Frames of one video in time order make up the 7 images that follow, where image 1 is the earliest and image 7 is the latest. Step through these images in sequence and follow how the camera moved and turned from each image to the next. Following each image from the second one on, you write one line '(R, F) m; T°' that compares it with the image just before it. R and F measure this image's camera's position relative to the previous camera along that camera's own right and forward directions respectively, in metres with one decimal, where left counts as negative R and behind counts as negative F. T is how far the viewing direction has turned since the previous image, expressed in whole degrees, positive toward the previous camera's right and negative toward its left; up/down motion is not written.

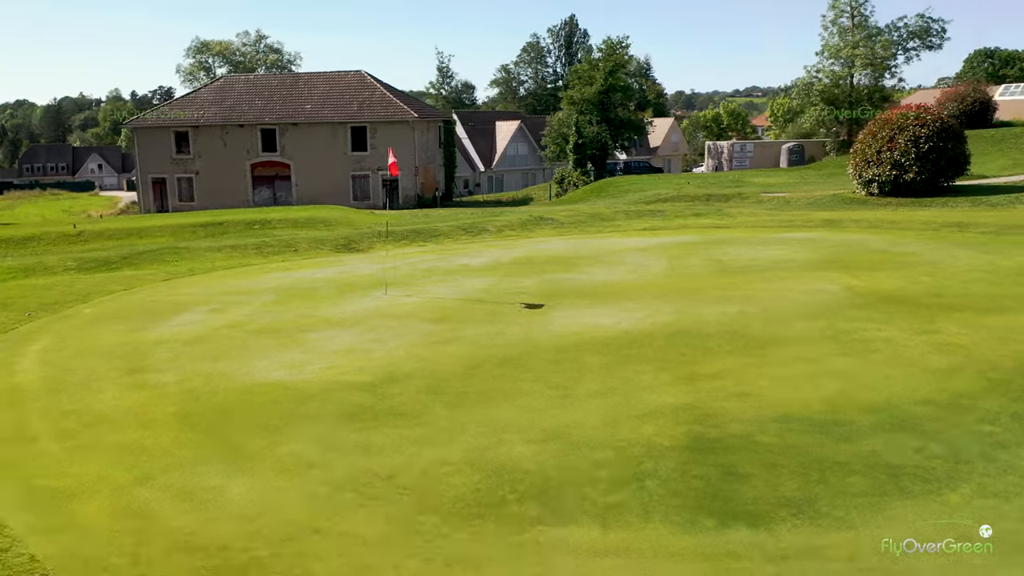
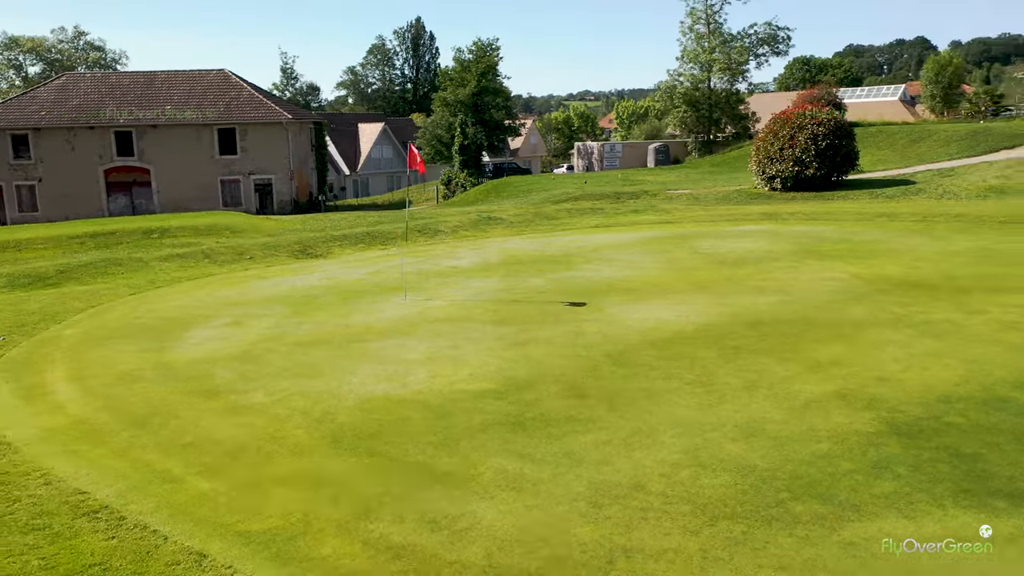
(-2.3, +0.6) m; +11°
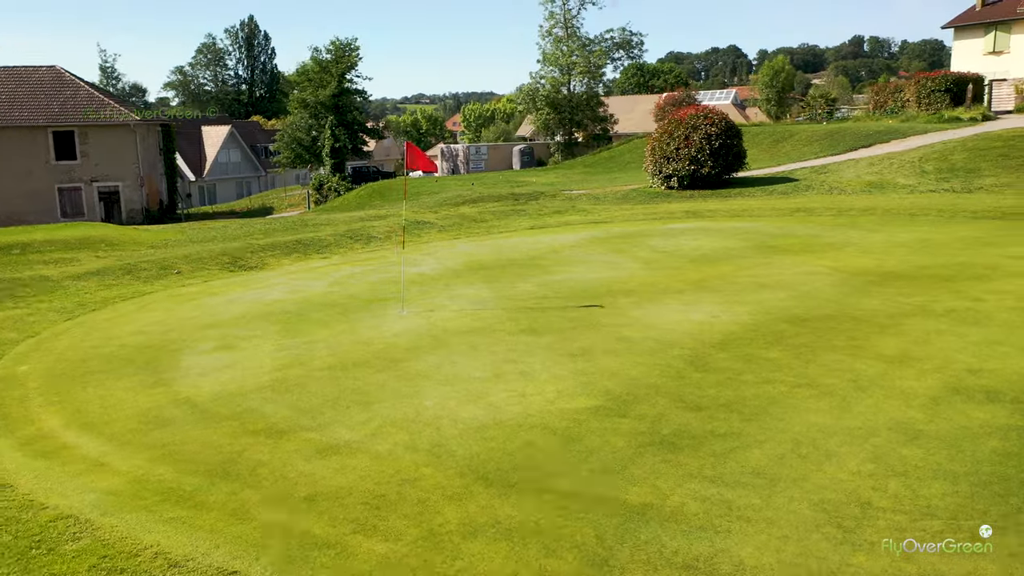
(-1.9, +0.8) m; +11°
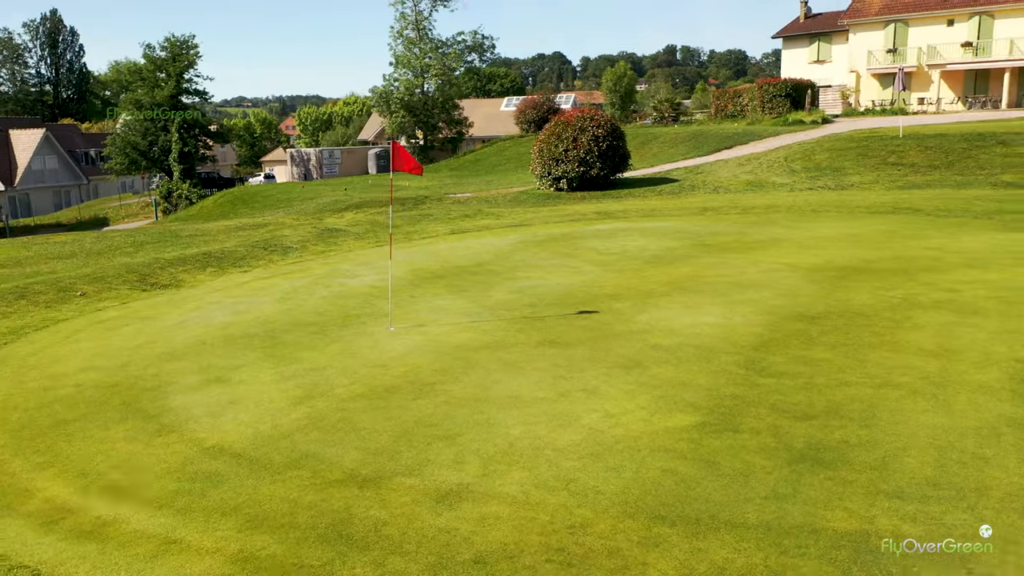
(-1.7, +0.8) m; +11°
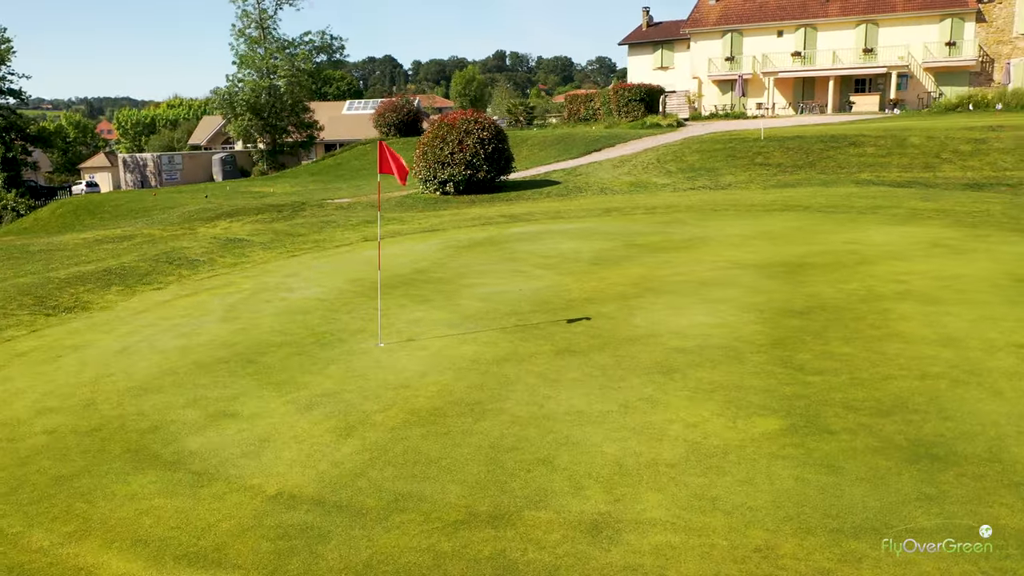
(-1.6, +0.6) m; +11°
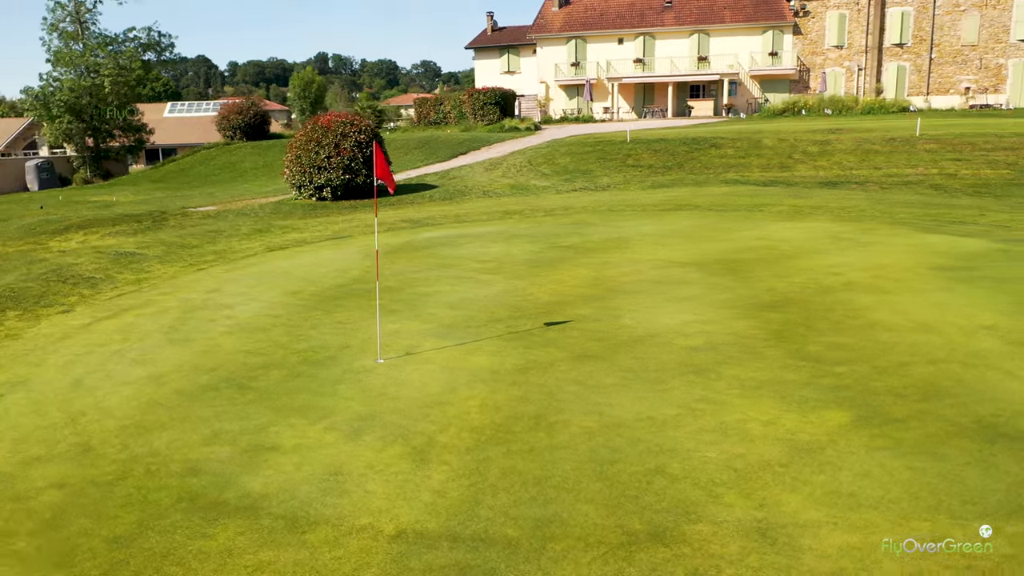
(-1.6, +0.4) m; +12°
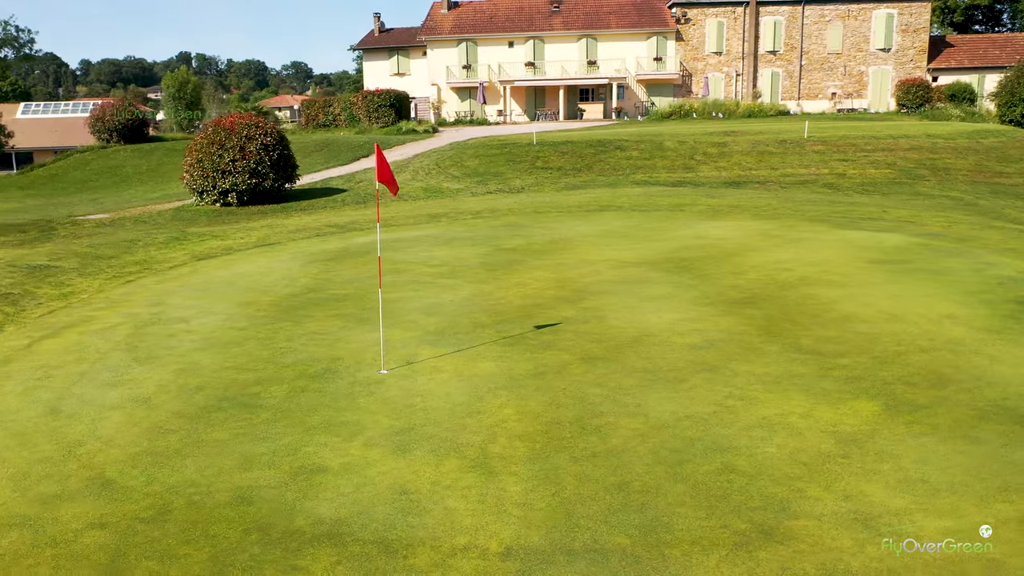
(-1.1, +0.2) m; +8°
